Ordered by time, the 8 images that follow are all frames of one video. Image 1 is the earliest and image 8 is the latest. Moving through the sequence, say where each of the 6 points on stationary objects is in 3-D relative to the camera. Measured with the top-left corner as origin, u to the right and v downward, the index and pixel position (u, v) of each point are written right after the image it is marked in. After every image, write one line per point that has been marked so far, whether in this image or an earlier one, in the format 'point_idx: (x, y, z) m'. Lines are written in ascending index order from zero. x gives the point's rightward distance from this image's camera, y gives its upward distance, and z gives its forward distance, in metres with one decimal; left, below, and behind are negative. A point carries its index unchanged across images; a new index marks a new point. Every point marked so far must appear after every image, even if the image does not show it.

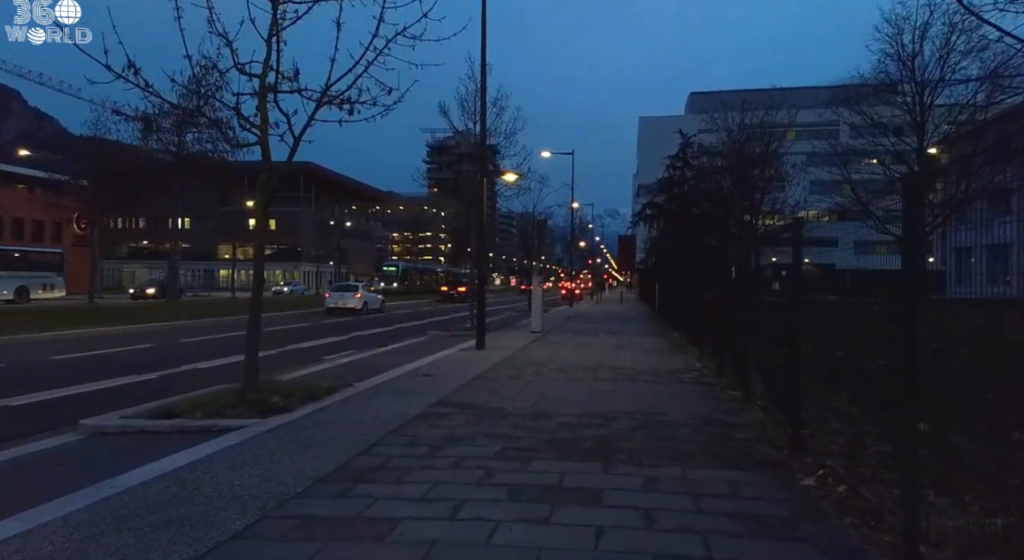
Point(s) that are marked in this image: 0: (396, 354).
0: (-2.7, -1.8, +17.9) m
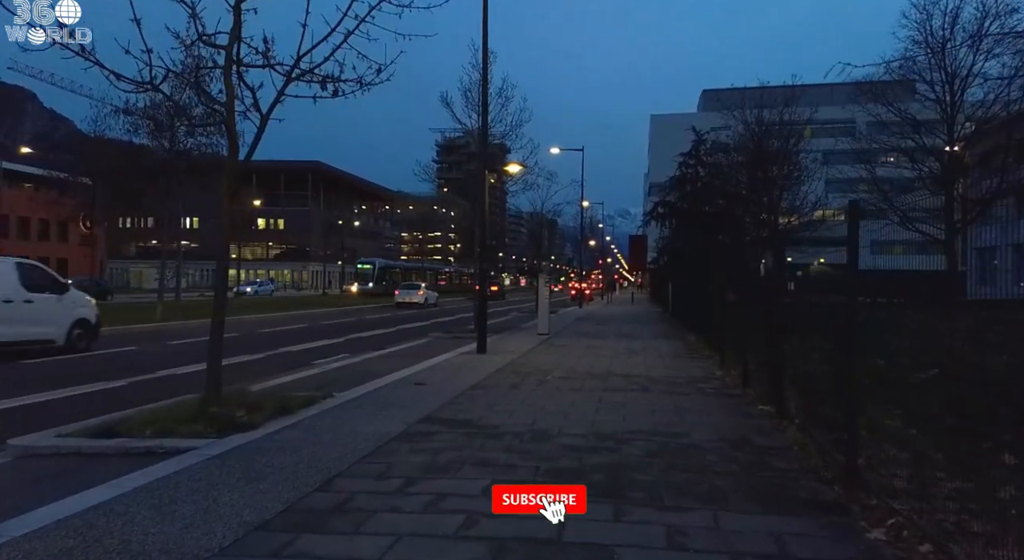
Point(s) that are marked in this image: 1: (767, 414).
0: (-2.7, -1.7, +16.7) m
1: (+3.0, -1.6, +8.9) m
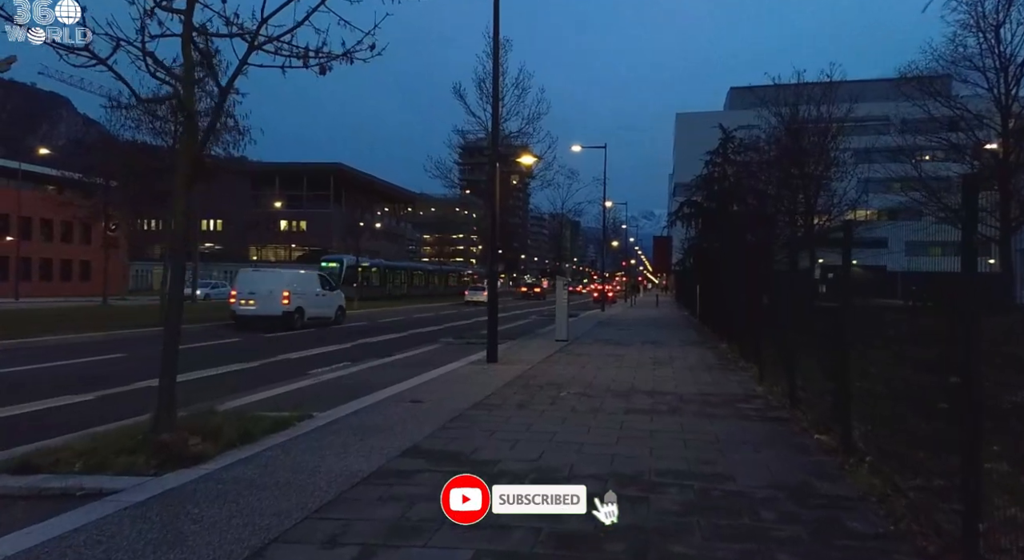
0: (-2.4, -1.8, +15.3) m
1: (+3.0, -1.6, +7.4) m
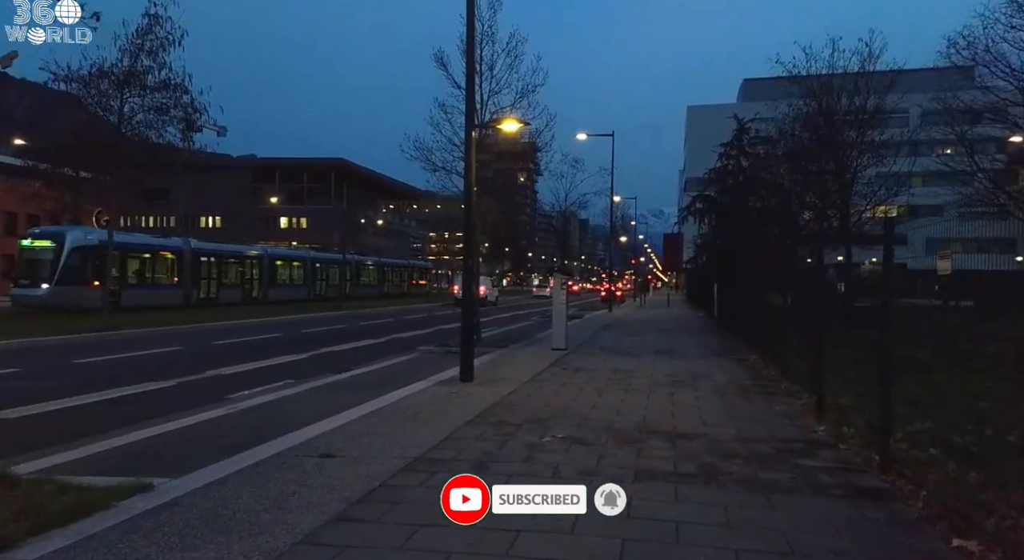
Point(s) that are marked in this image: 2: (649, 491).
0: (-2.7, -1.8, +12.2) m
1: (+2.6, -1.6, +4.2) m
2: (+1.0, -1.6, +5.6) m
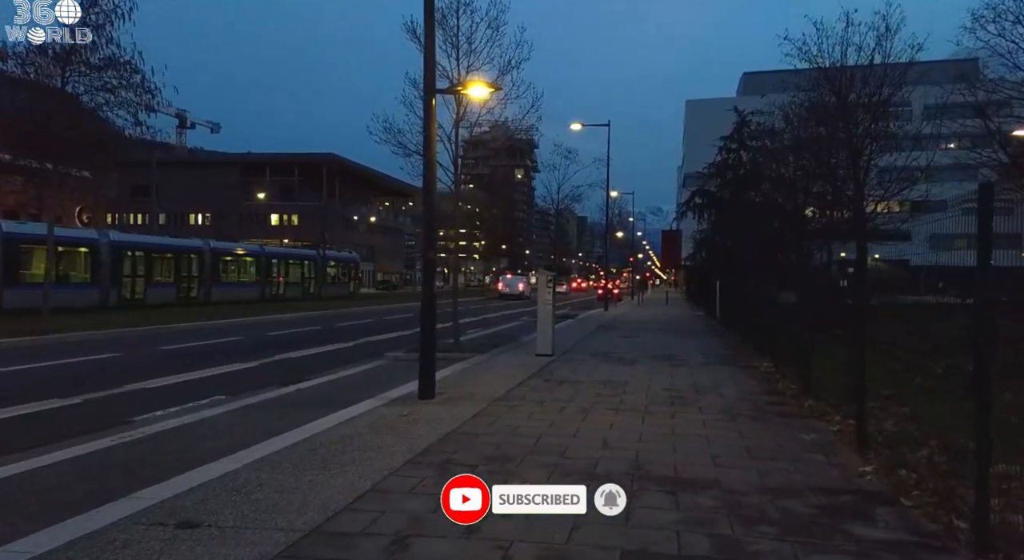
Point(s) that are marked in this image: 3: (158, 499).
0: (-3.1, -1.7, +10.2) m
1: (+2.2, -1.6, +2.2) m
2: (+0.6, -1.6, +3.7) m
3: (-2.5, -1.5, +5.5) m
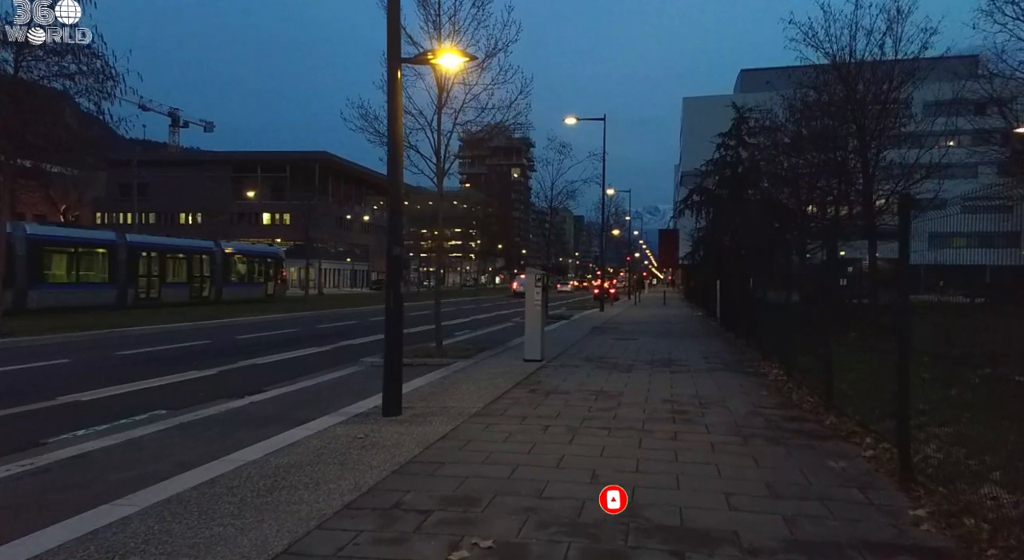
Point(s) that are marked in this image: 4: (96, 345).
0: (-3.4, -1.7, +8.9) m
1: (+2.0, -1.6, +0.9) m
2: (+0.4, -1.6, +2.4) m
3: (-2.7, -1.5, +4.2) m
4: (-10.7, -1.7, +19.7) m
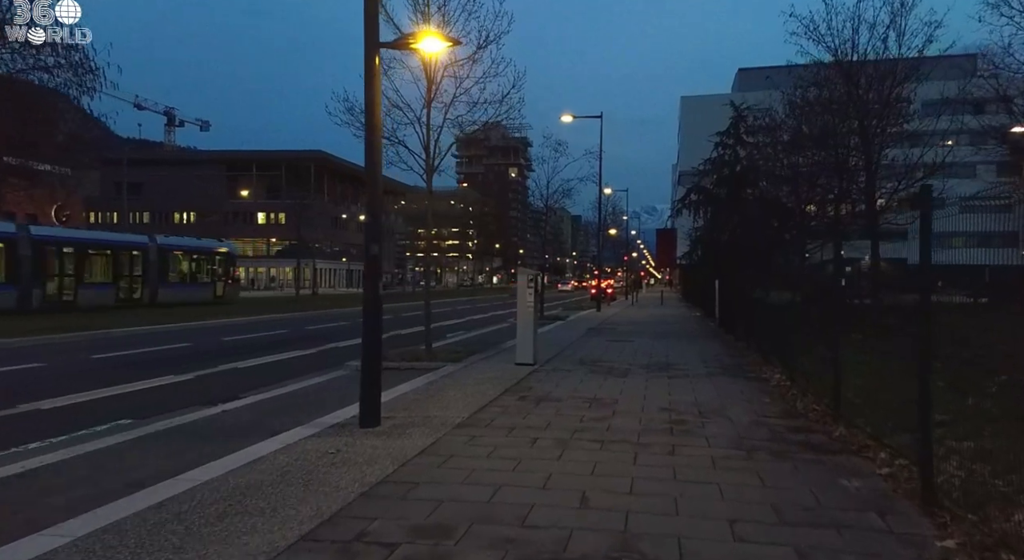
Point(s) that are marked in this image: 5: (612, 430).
0: (-3.5, -1.7, +8.3) m
1: (+1.9, -1.6, +0.4) m
2: (+0.3, -1.6, +1.8) m
3: (-2.9, -1.5, +3.6) m
4: (-10.9, -1.7, +19.1) m
5: (+1.1, -1.6, +8.1) m
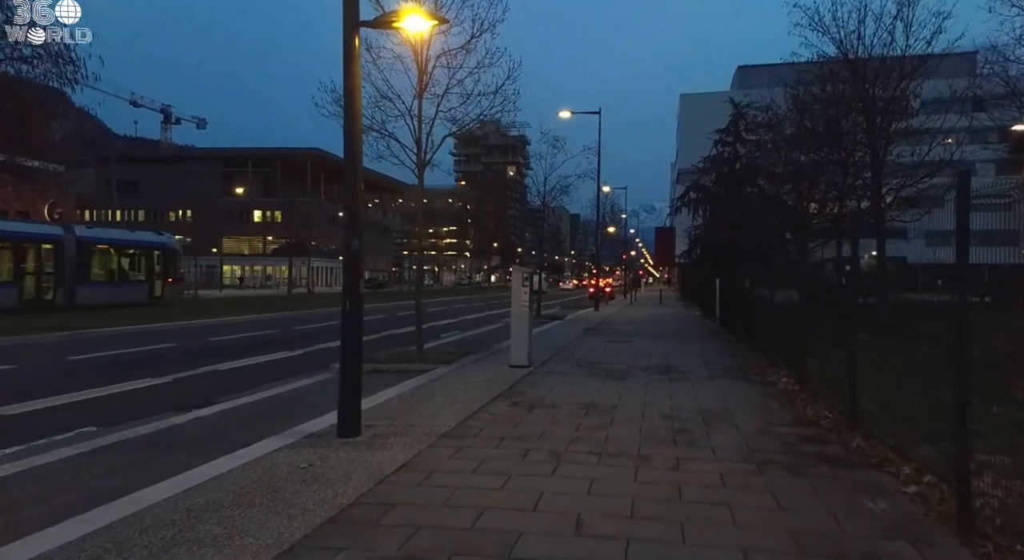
0: (-3.6, -1.7, +7.7) m
1: (+1.8, -1.6, -0.2) m
2: (+0.2, -1.6, +1.2) m
3: (-3.0, -1.5, +3.0) m
4: (-11.0, -1.6, +18.5) m
5: (+1.0, -1.6, +7.5) m
